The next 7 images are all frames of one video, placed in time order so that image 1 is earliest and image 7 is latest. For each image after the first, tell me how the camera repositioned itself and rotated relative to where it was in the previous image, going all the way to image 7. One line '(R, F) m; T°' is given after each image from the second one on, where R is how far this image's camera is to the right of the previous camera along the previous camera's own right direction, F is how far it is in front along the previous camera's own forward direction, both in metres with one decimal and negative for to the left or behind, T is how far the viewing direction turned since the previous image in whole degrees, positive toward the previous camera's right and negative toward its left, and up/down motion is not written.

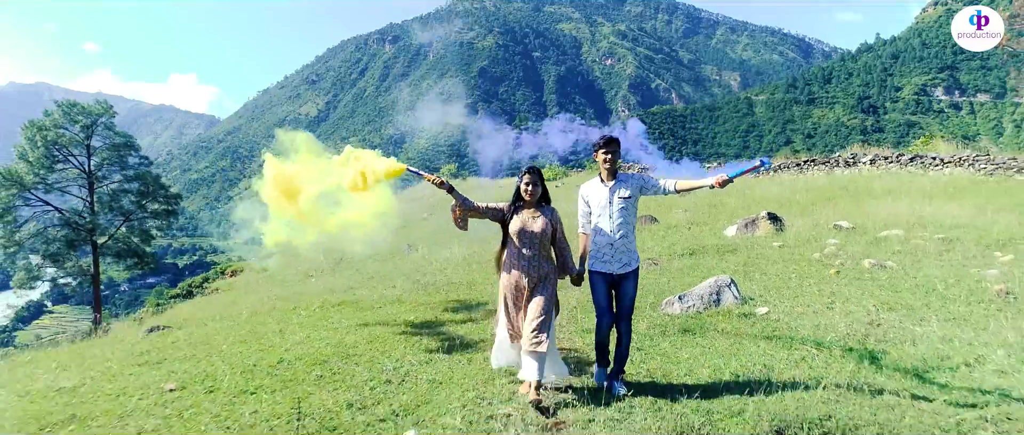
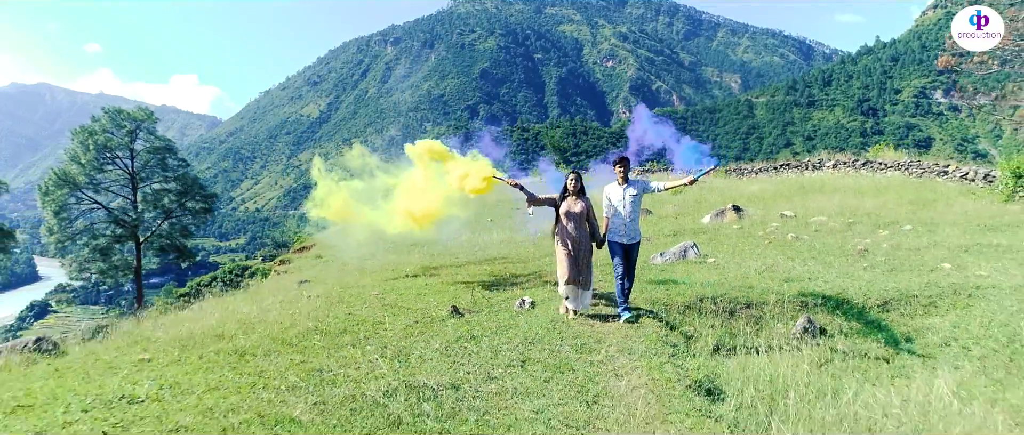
(-0.5, -2.4) m; 0°
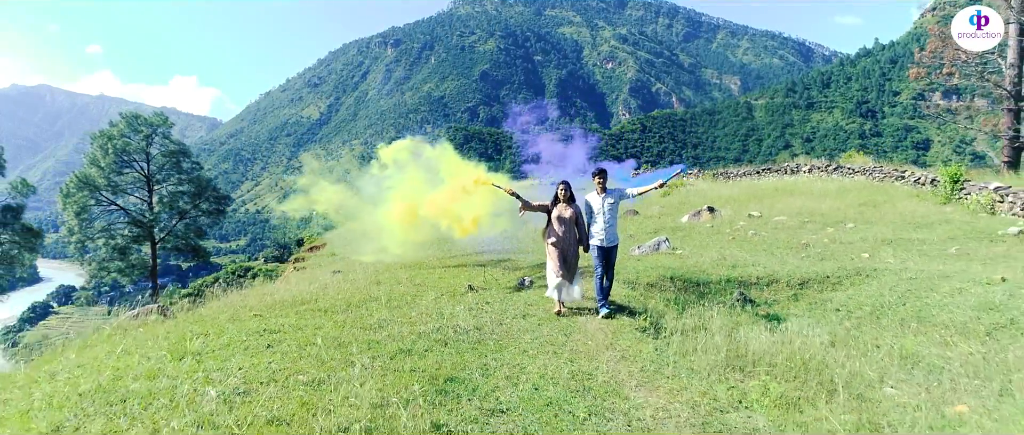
(0.0, -1.3) m; 0°
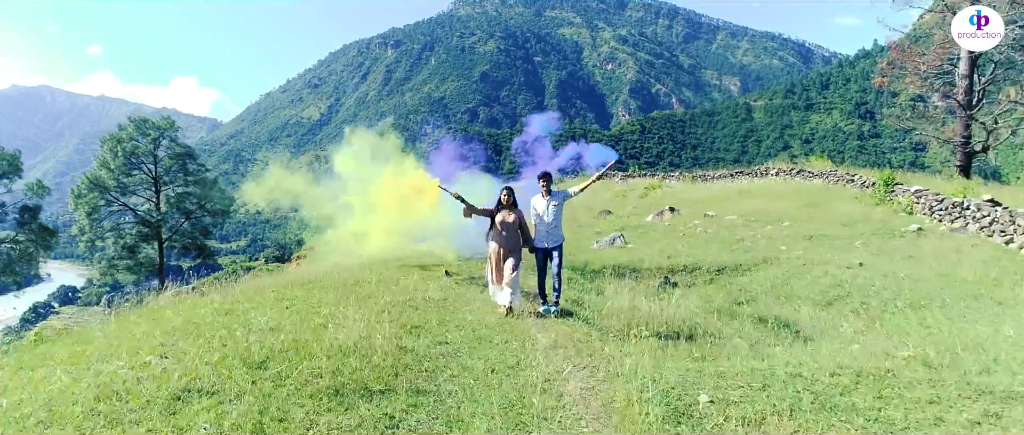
(-1.4, +2.7) m; 0°
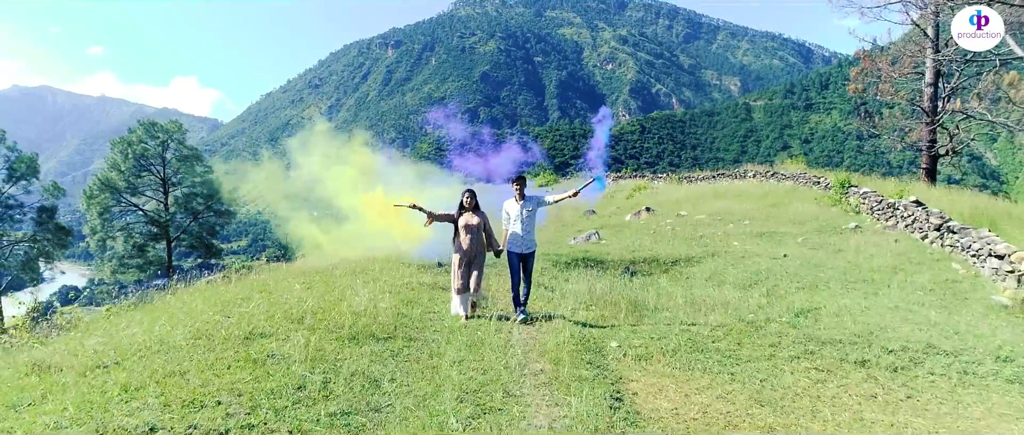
(+0.4, -1.6) m; 0°
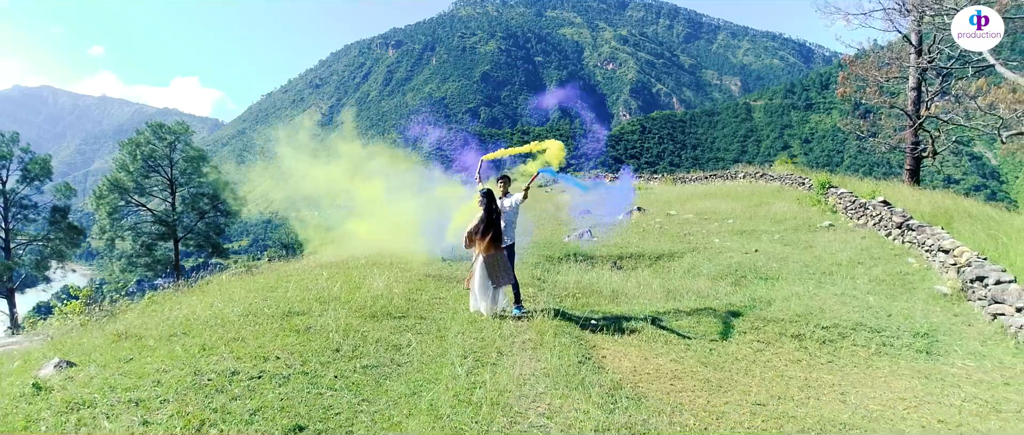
(+0.1, -1.1) m; 0°
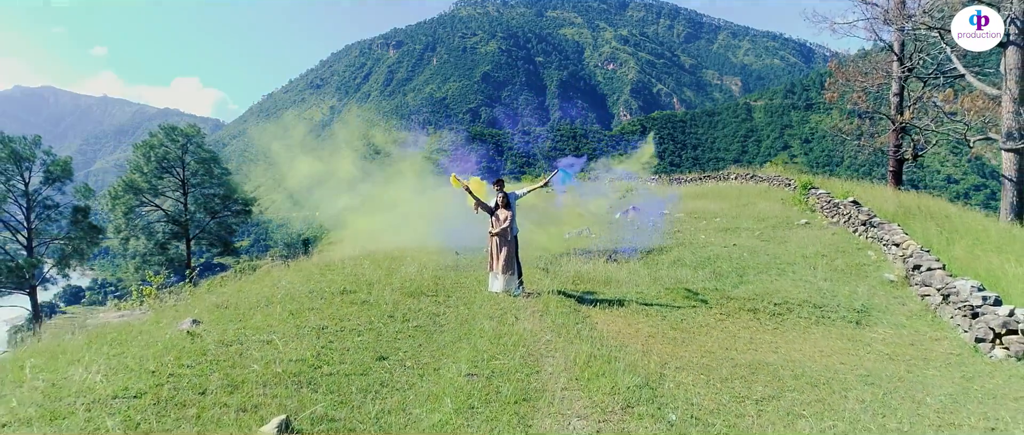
(-0.2, -1.5) m; 0°
